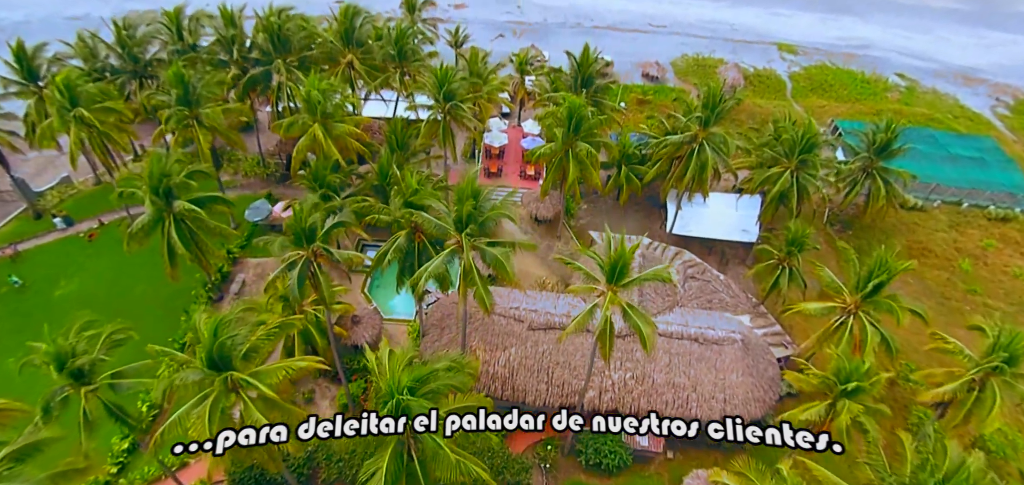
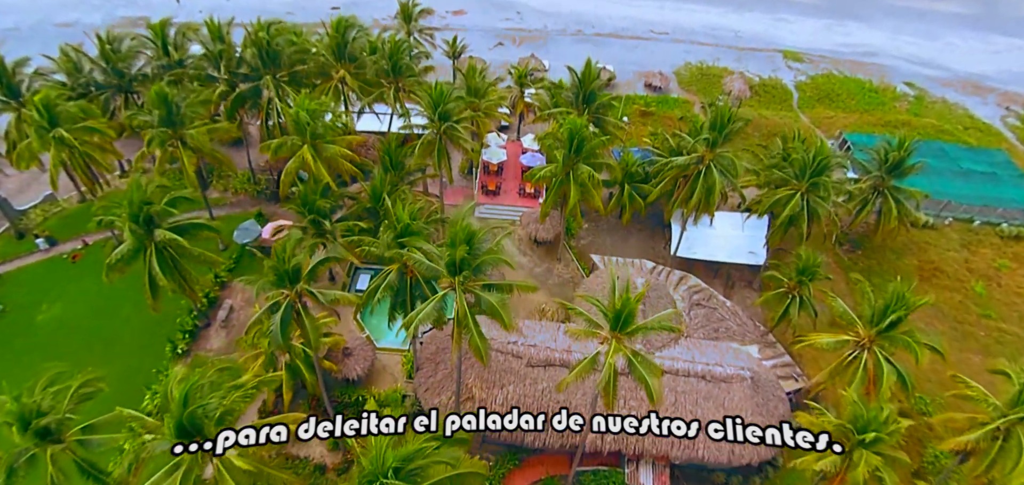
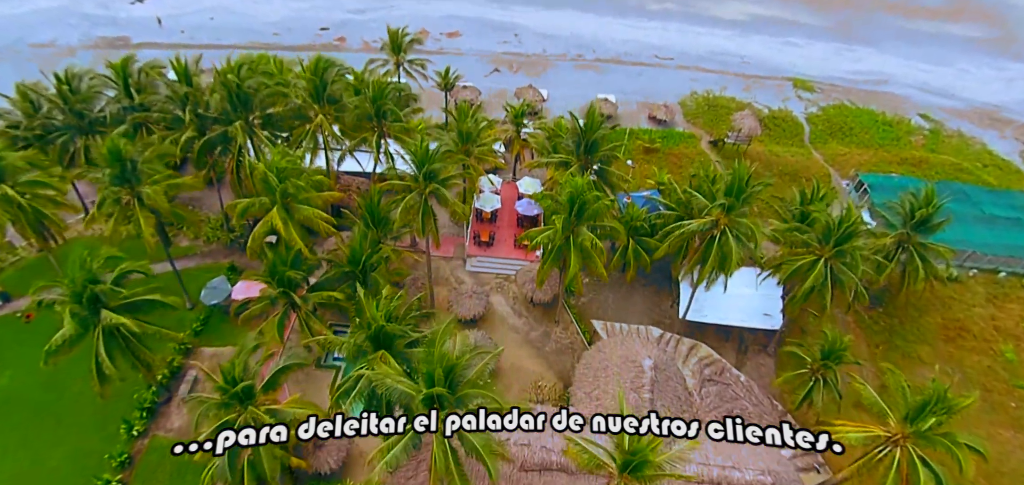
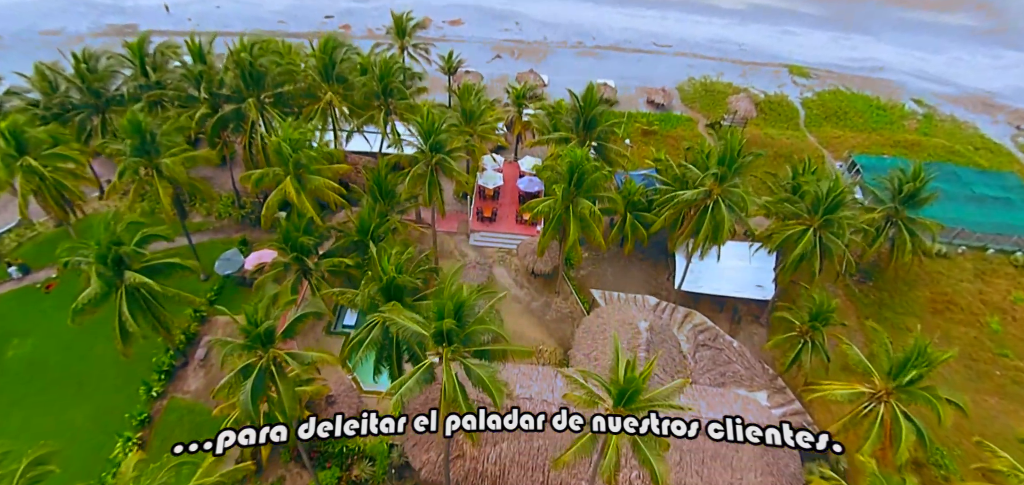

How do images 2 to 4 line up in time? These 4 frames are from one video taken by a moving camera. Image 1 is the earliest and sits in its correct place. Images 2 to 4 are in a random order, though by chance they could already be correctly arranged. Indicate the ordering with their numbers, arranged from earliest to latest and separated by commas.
2, 4, 3
